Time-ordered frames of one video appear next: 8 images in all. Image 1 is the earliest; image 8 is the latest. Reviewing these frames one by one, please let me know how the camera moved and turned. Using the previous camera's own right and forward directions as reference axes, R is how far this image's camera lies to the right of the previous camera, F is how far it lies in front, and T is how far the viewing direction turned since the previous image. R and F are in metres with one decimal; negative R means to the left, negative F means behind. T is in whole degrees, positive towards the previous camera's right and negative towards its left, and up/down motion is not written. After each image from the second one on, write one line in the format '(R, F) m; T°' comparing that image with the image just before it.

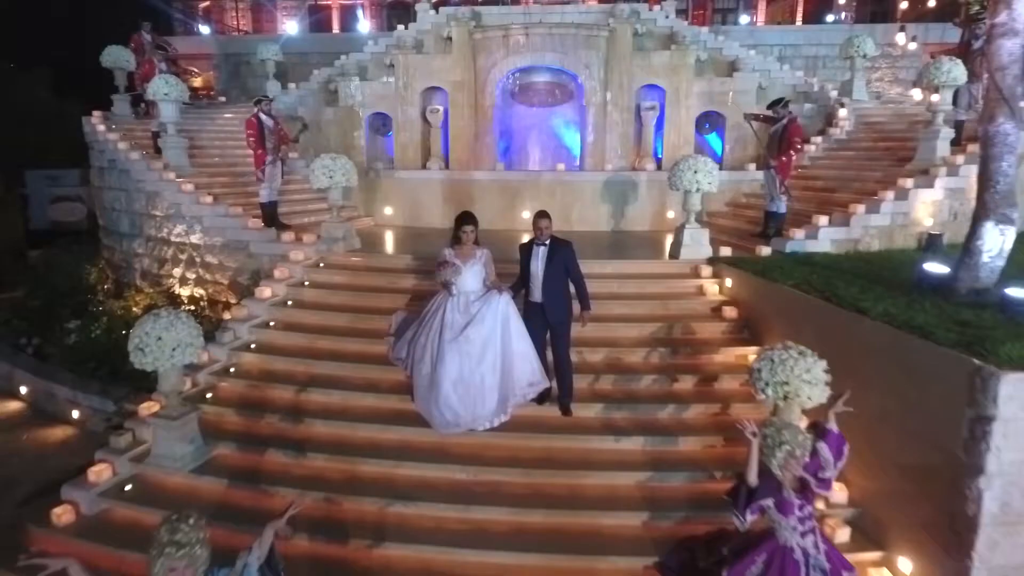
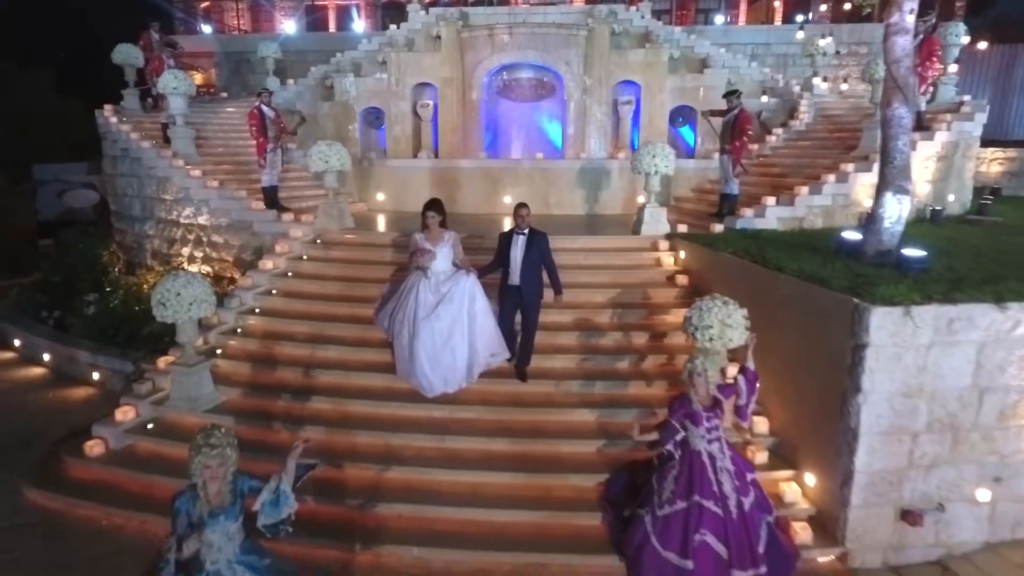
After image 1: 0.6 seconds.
(+0.3, -0.9) m; 0°
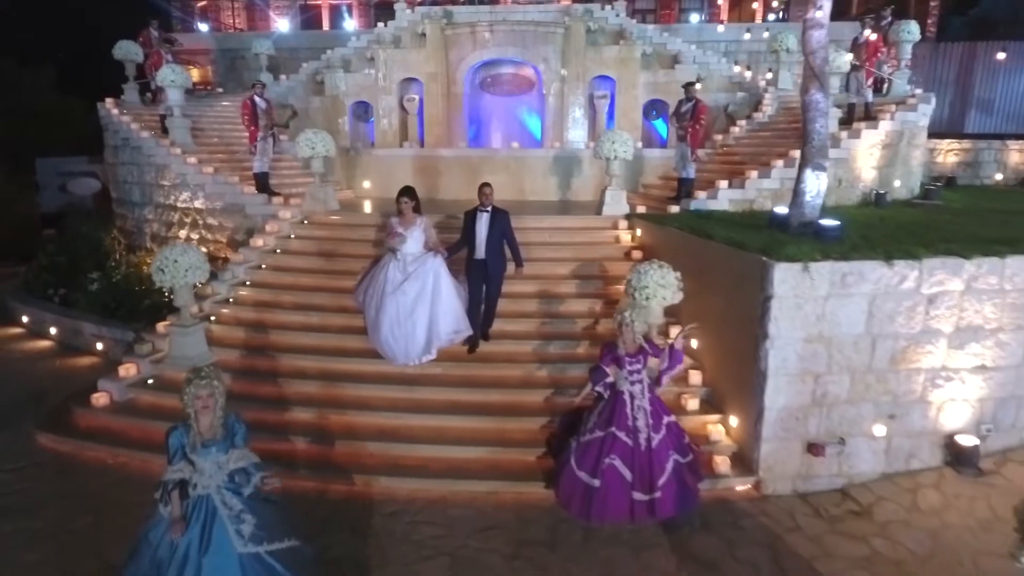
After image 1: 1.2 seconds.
(+0.4, -0.7) m; 0°
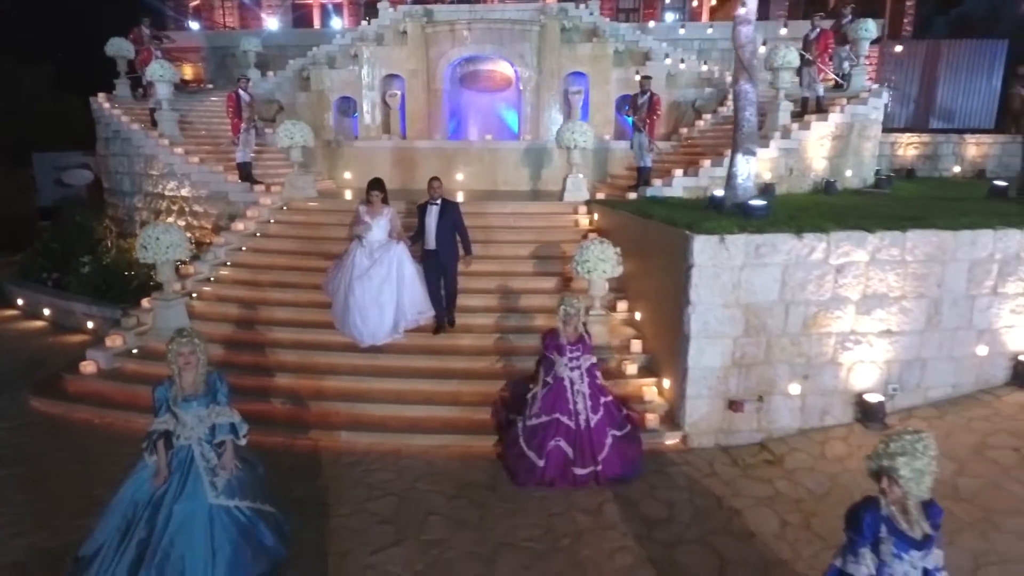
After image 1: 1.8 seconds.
(+0.5, -0.6) m; 0°
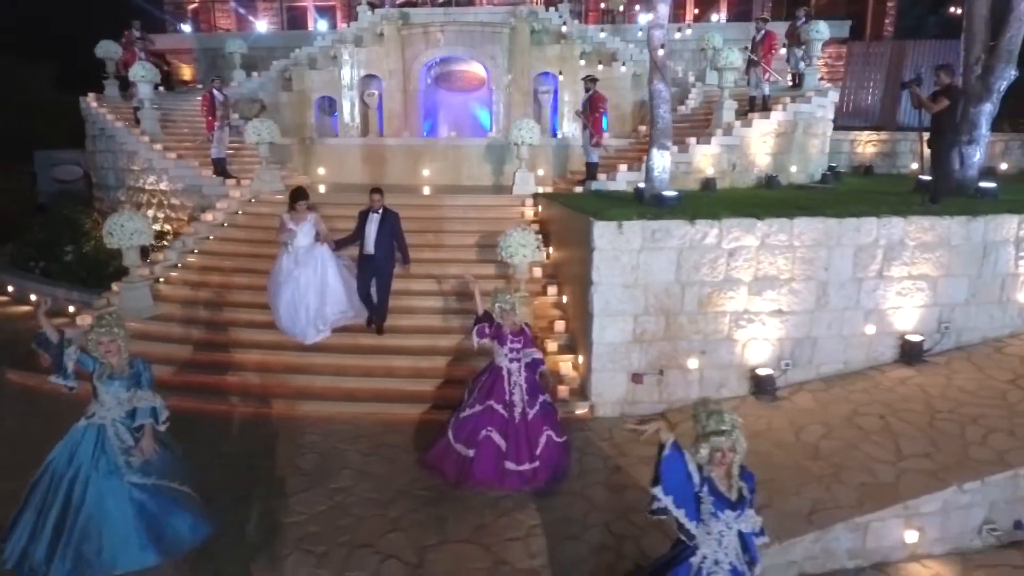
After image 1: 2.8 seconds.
(+1.0, -0.6) m; -1°
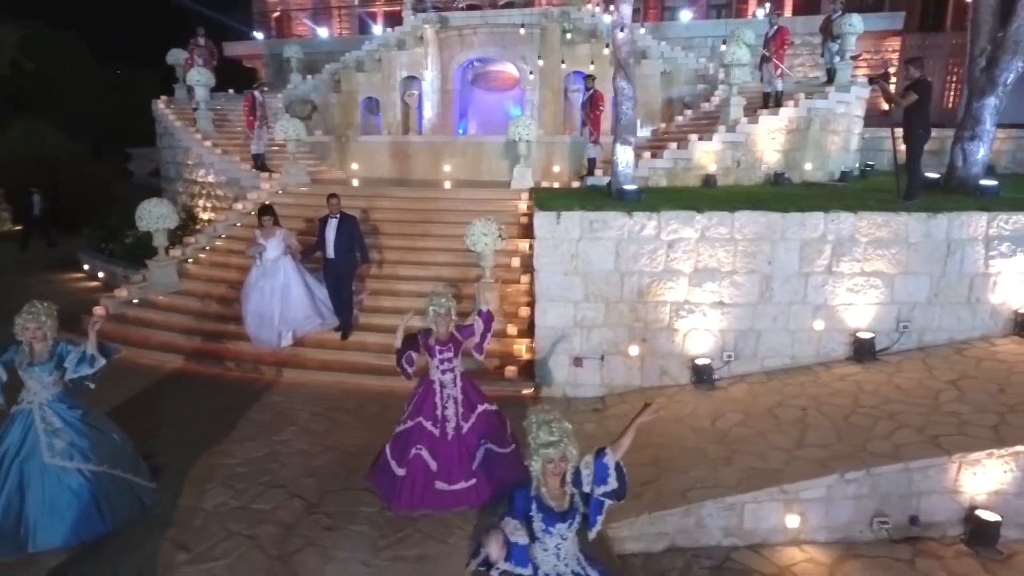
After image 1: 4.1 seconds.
(+1.6, -0.4) m; -8°
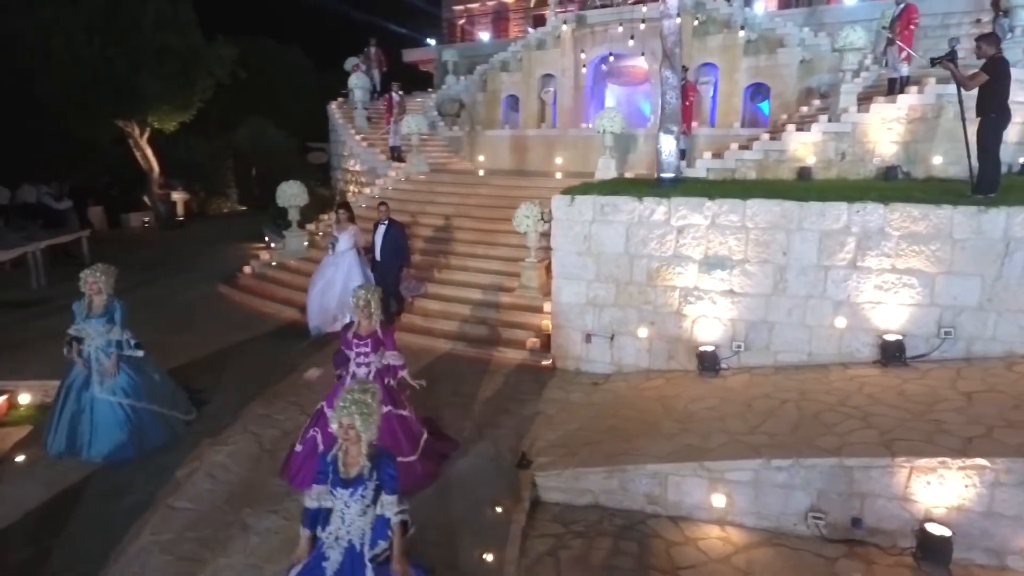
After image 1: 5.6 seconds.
(+2.2, -0.3) m; -18°
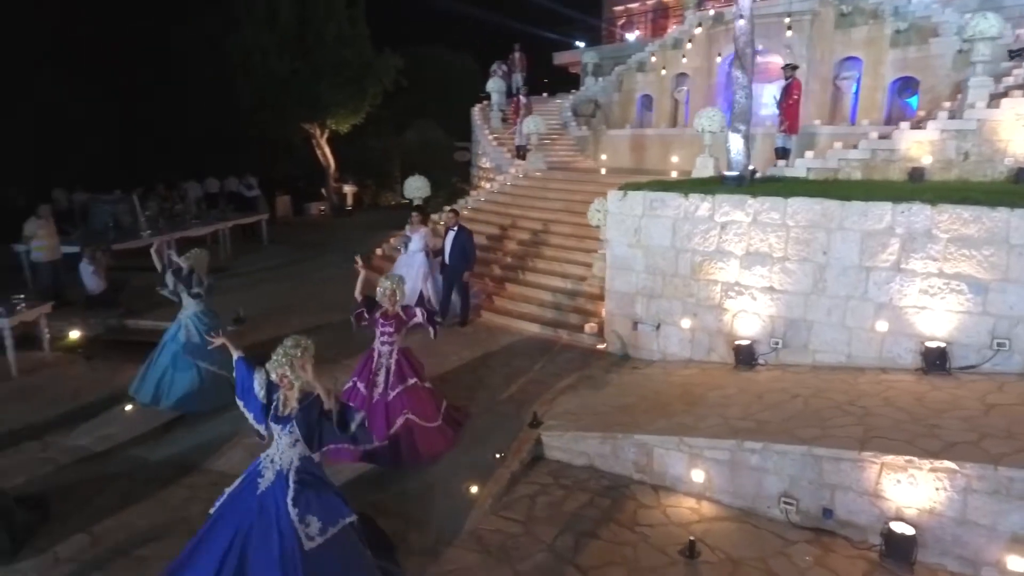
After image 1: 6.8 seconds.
(+1.5, -0.6) m; -15°
